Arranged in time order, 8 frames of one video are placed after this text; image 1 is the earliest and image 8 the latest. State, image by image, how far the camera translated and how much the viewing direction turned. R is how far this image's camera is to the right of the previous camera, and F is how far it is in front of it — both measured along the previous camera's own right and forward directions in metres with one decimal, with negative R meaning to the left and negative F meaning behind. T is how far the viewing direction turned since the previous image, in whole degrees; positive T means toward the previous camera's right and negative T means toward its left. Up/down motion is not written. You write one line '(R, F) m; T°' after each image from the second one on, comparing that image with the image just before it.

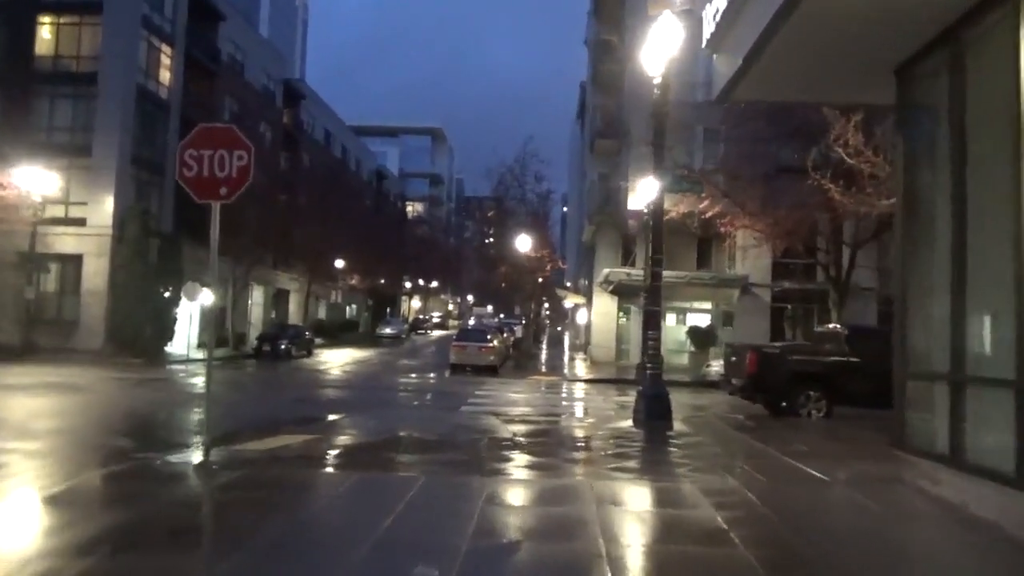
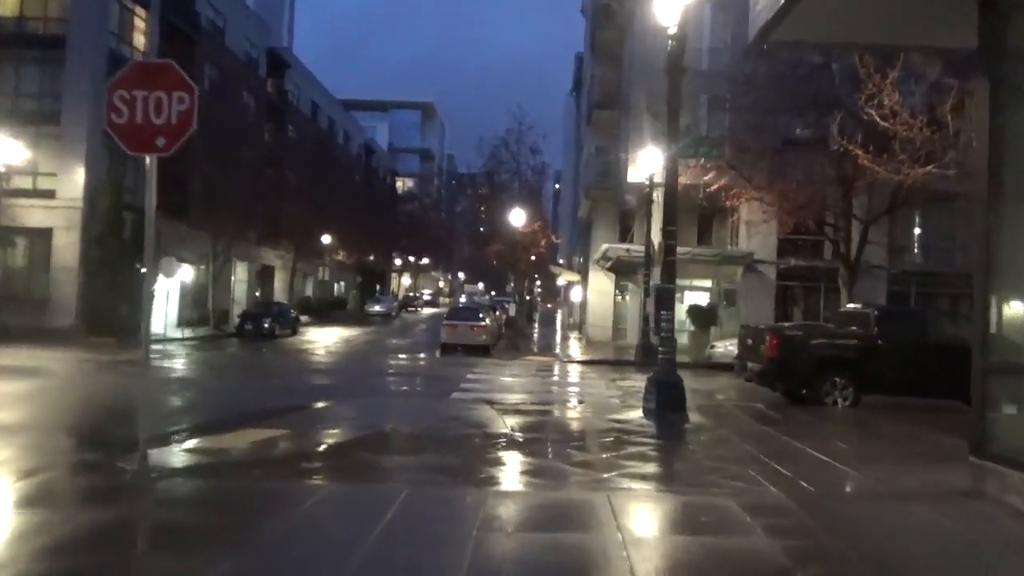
(-0.1, +1.7) m; +1°
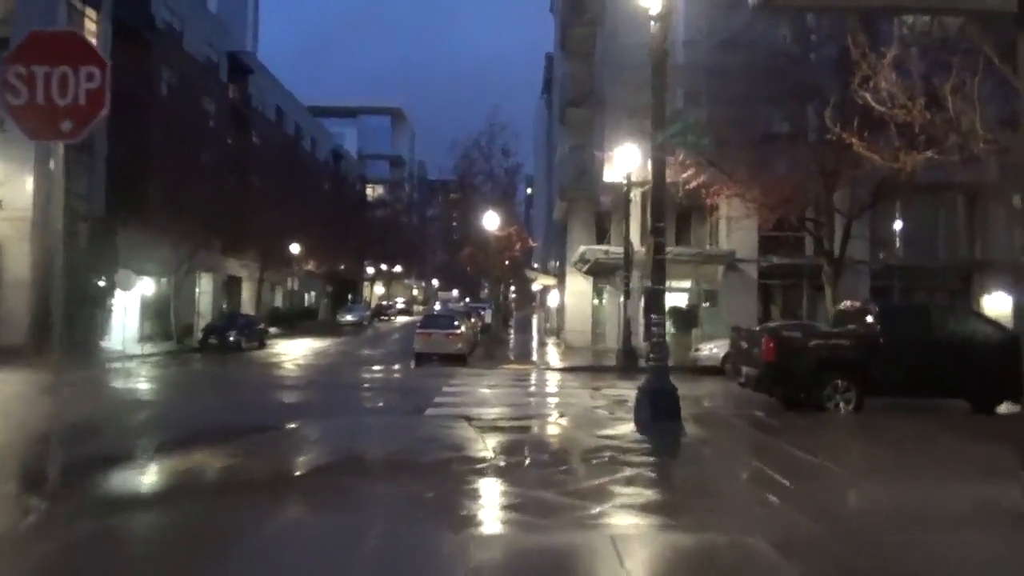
(0.0, +1.3) m; +2°
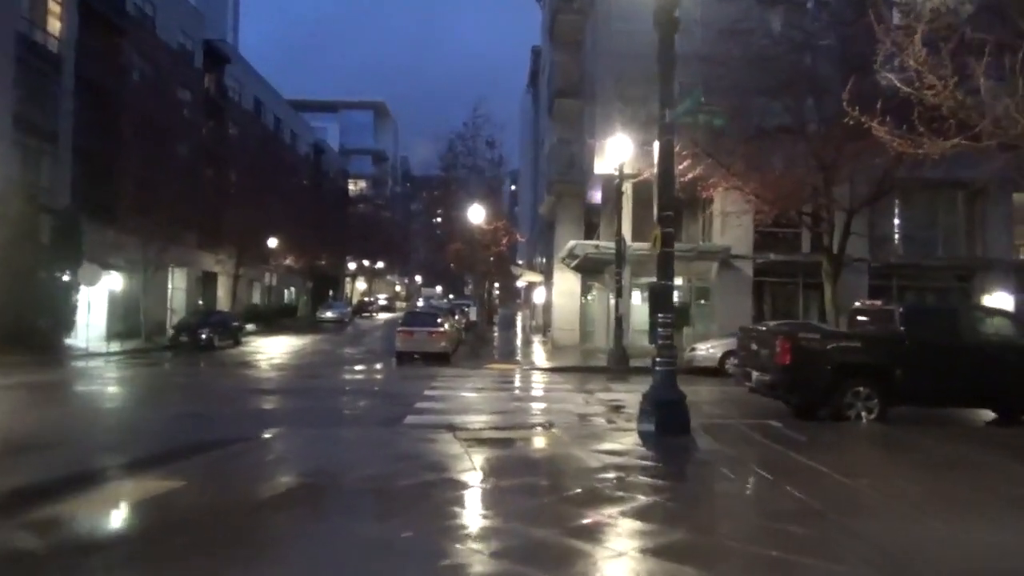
(-0.1, +1.5) m; +1°
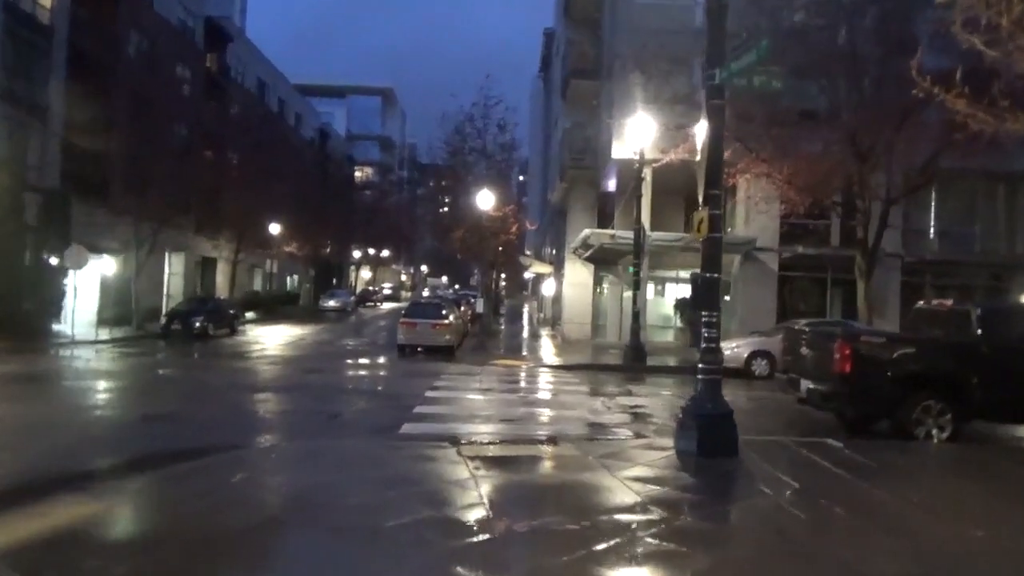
(-0.1, +1.9) m; 0°
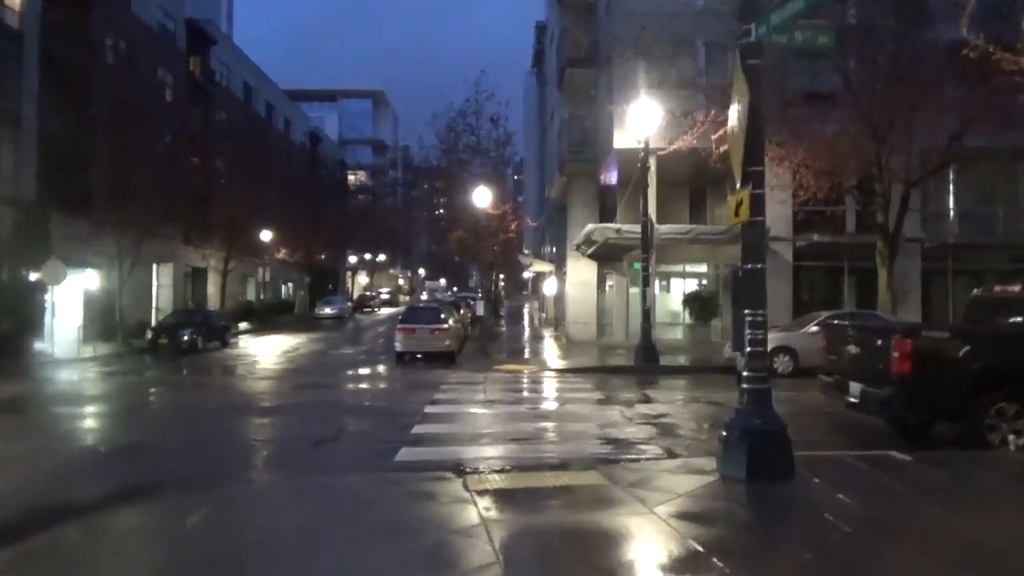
(-0.1, +1.6) m; 0°
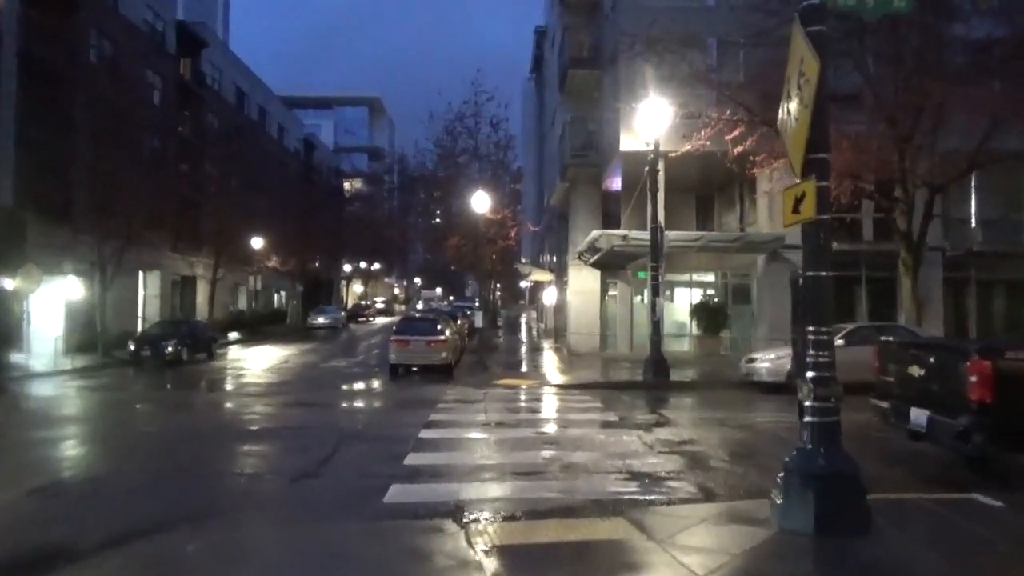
(-0.2, +1.6) m; 0°
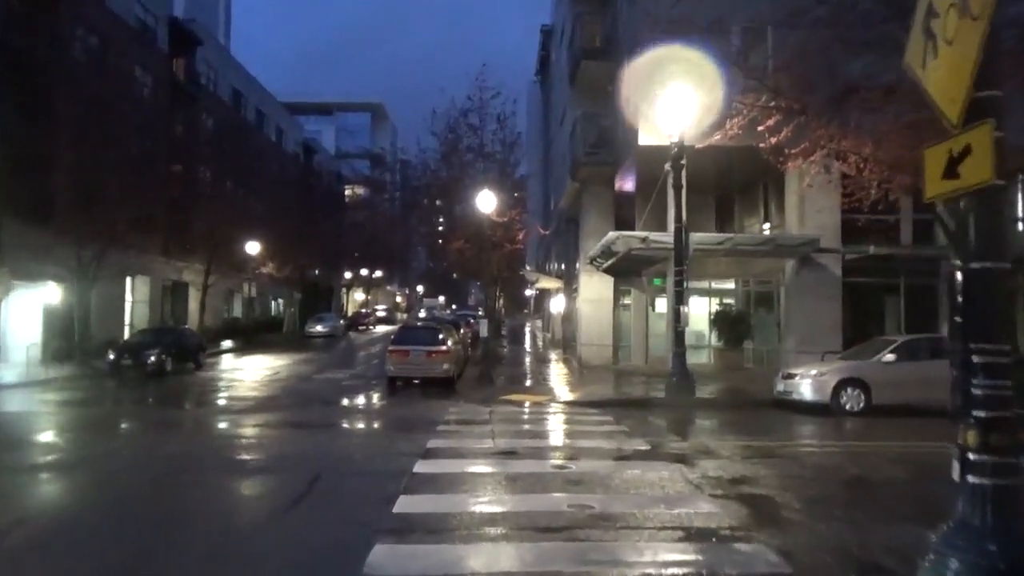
(-0.2, +2.3) m; 0°
